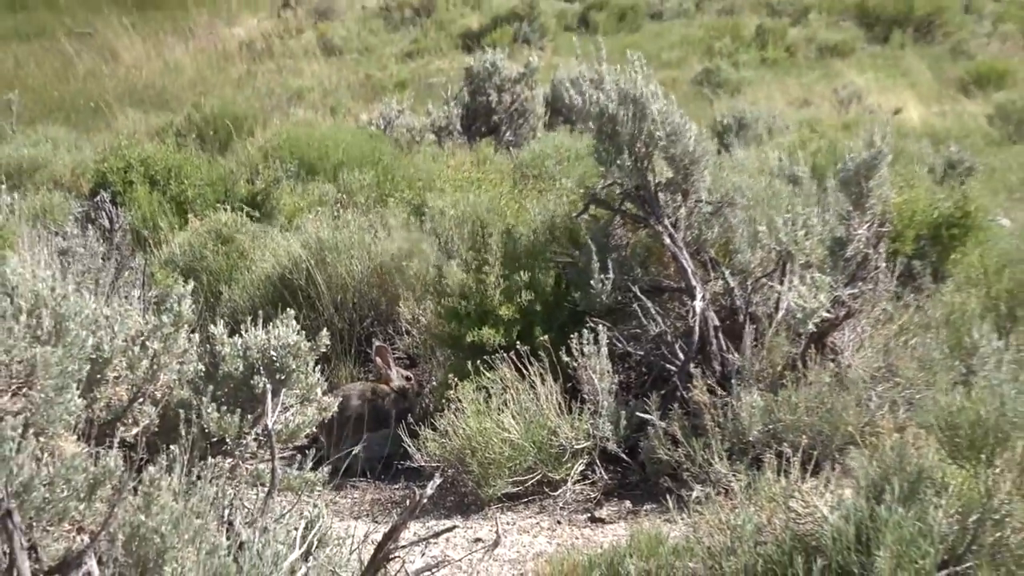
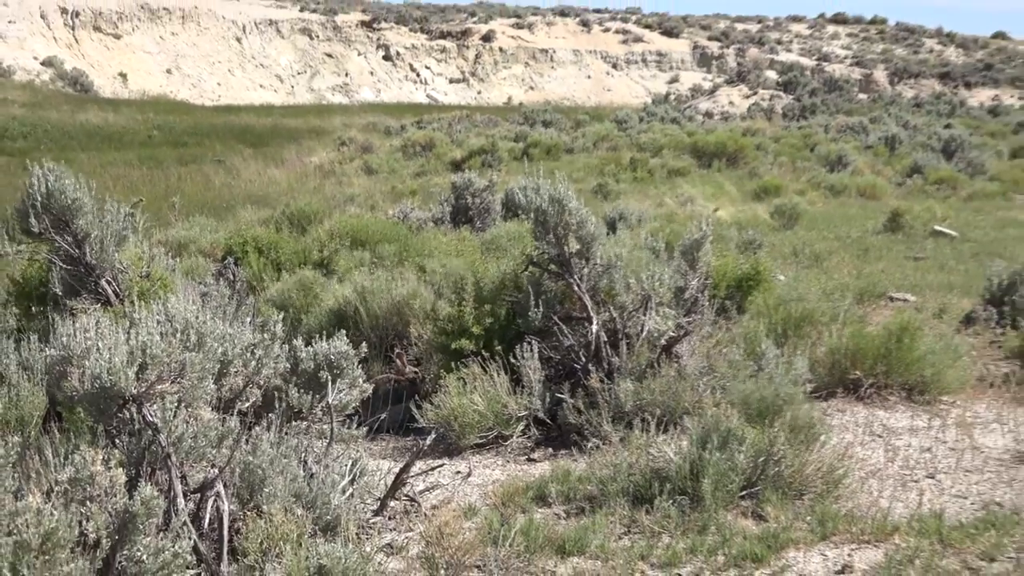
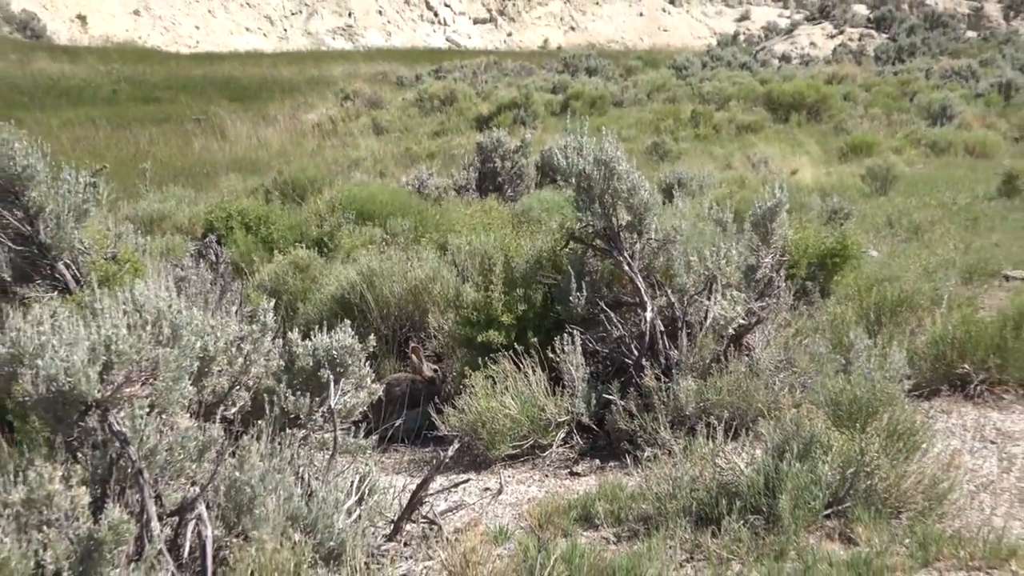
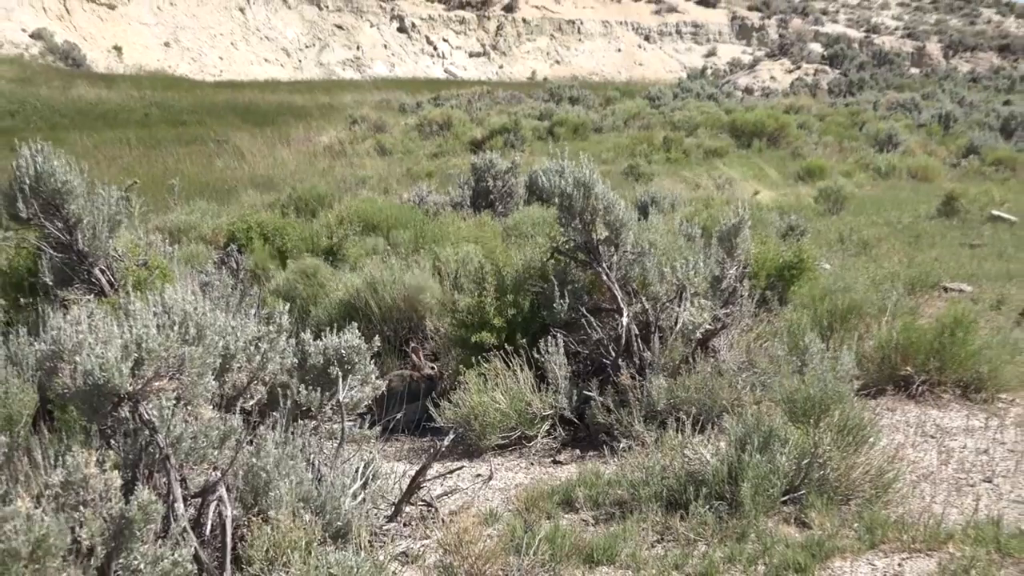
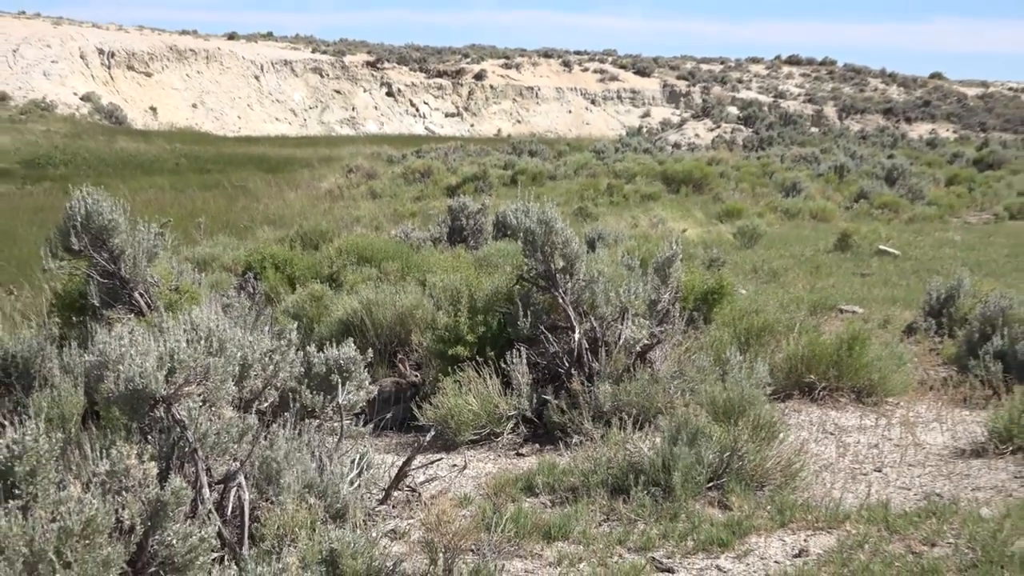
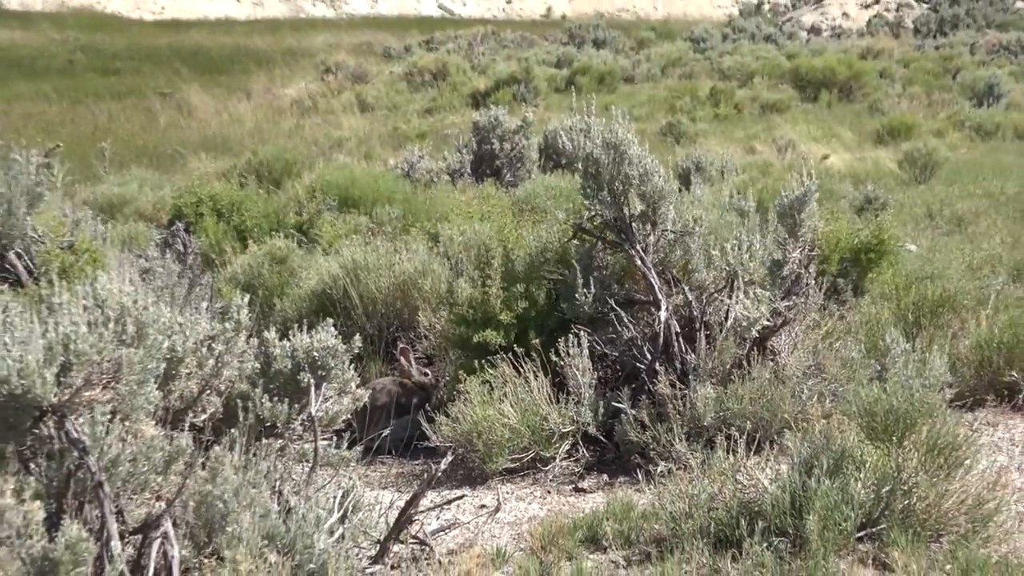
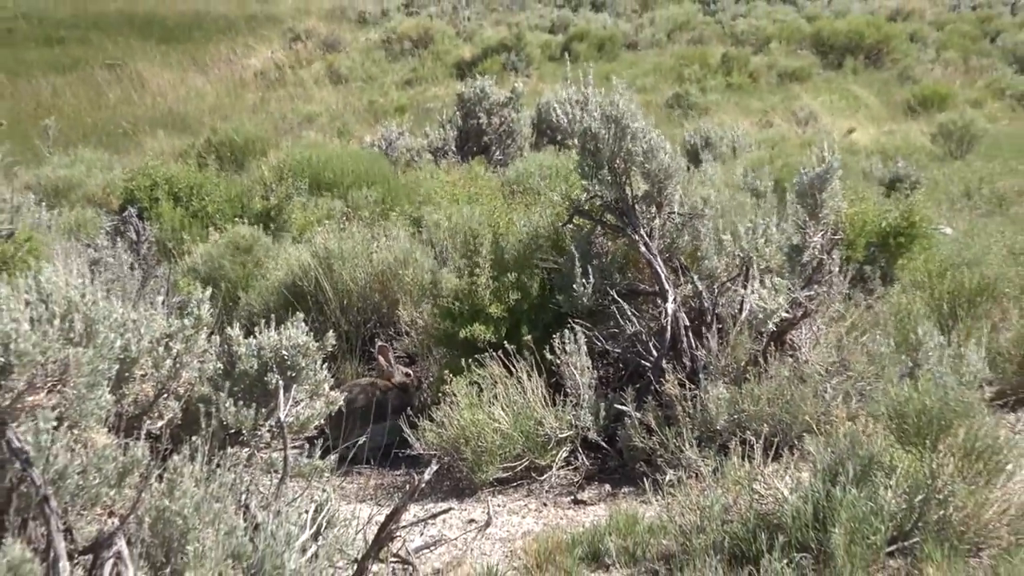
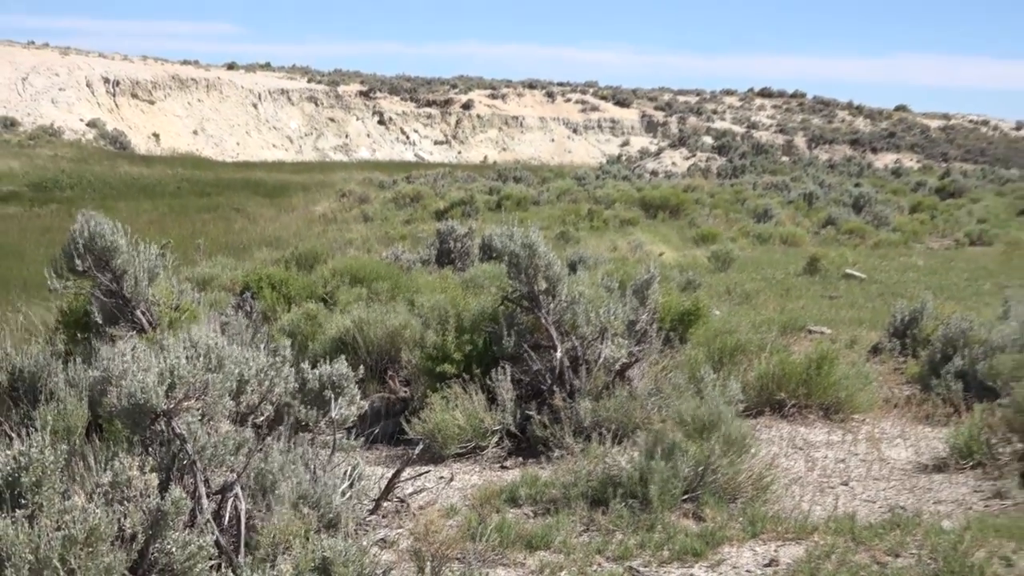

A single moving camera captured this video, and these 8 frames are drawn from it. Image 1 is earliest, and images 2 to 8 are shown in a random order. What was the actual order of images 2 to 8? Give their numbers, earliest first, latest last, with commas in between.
7, 6, 3, 4, 2, 5, 8
